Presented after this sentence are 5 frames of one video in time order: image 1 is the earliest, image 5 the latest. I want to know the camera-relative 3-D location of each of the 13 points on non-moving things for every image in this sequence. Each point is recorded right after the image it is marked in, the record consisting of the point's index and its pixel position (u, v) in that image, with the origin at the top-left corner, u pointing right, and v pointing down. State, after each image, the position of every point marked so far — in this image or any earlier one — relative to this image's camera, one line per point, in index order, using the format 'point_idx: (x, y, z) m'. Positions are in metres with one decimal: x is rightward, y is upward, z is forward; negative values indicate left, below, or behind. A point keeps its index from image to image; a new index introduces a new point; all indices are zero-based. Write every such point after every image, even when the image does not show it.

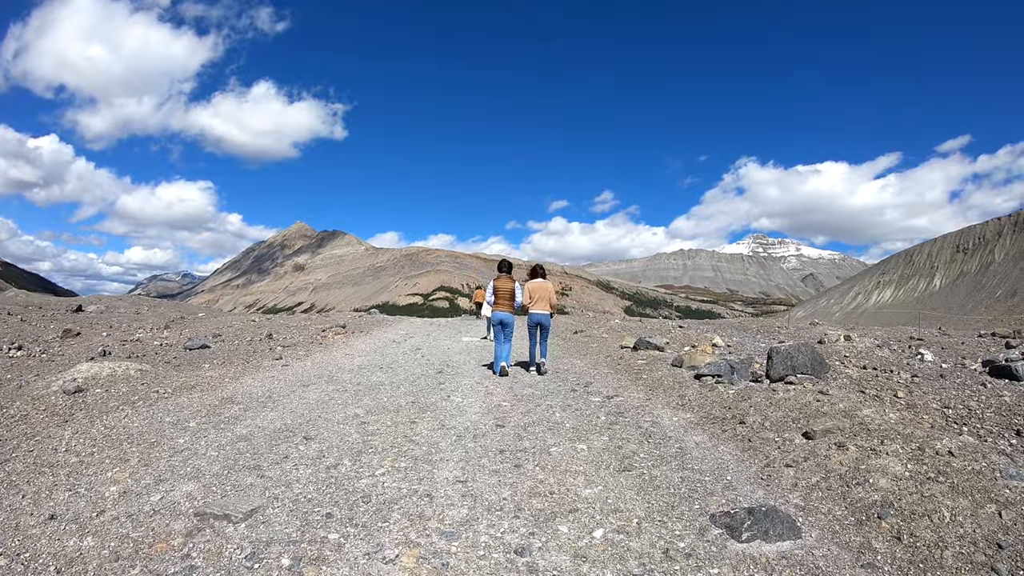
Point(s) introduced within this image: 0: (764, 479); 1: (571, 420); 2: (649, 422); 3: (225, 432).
0: (+2.8, -2.1, +6.3) m
1: (+0.8, -1.8, +7.9) m
2: (+1.9, -1.9, +8.0) m
3: (-4.3, -2.2, +8.6) m
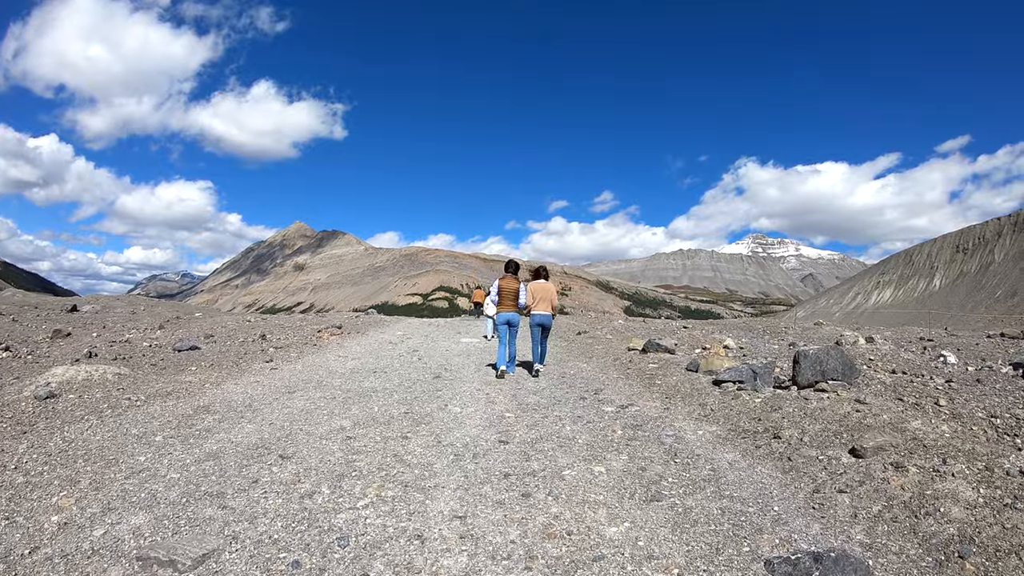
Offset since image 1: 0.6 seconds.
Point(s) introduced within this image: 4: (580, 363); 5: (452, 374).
0: (+2.8, -2.1, +5.4) m
1: (+0.9, -1.8, +7.0) m
2: (+2.0, -1.8, +7.1) m
3: (-4.3, -2.2, +7.7) m
4: (+1.6, -1.8, +14.0) m
5: (-1.3, -1.9, +12.6) m
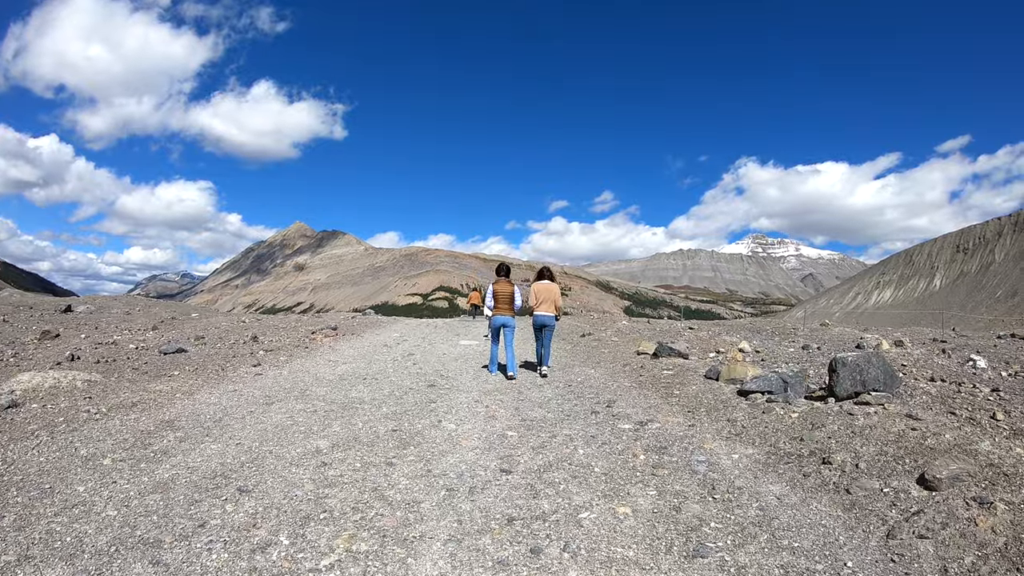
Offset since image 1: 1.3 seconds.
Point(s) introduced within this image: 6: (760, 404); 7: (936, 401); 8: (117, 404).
0: (+2.9, -2.1, +4.3) m
1: (+0.9, -1.8, +5.9) m
2: (+2.0, -1.8, +6.0) m
3: (-4.2, -2.2, +6.6) m
4: (+1.7, -1.8, +12.9) m
5: (-1.3, -1.9, +11.5) m
6: (+3.7, -1.7, +8.7) m
7: (+6.4, -1.7, +8.8) m
8: (-7.4, -2.2, +10.9) m
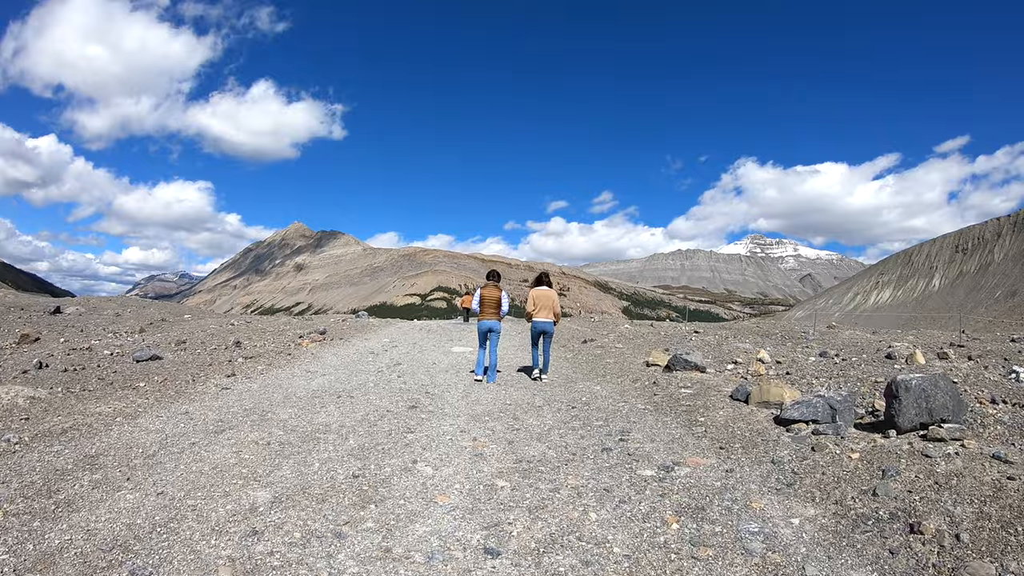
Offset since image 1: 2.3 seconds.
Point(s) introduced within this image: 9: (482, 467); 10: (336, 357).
0: (+2.8, -2.2, +2.8) m
1: (+0.8, -1.9, +4.4) m
2: (+1.9, -1.9, +4.5) m
3: (-4.3, -2.3, +5.1) m
4: (+1.6, -1.9, +11.4) m
5: (-1.4, -2.0, +10.0) m
6: (+3.6, -1.8, +7.1) m
7: (+6.3, -1.8, +7.3) m
8: (-7.5, -2.3, +9.4) m
9: (-0.3, -1.9, +6.2) m
10: (-5.7, -2.2, +18.8) m
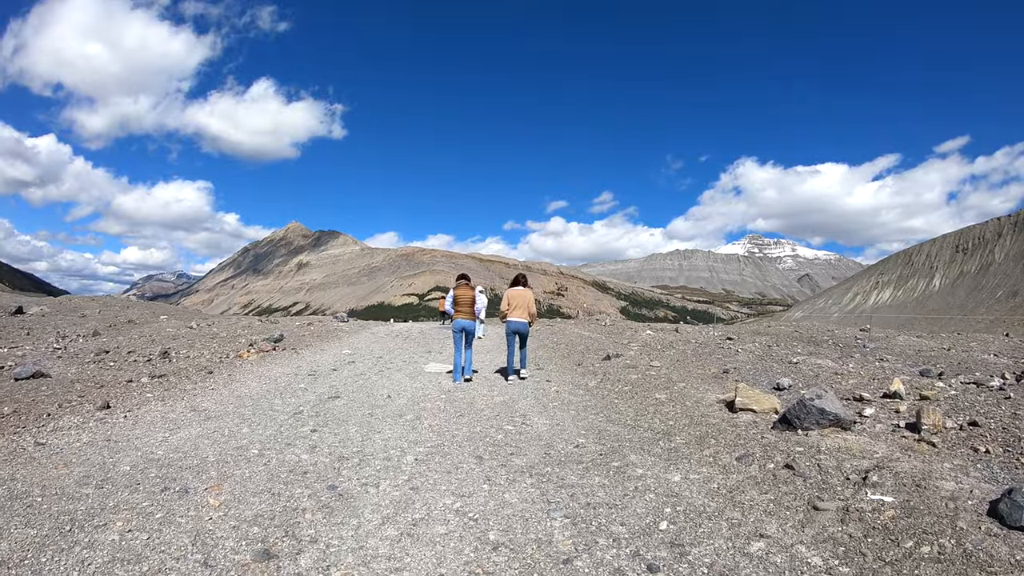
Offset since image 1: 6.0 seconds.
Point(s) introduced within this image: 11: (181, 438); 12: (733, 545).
0: (+2.7, -2.0, -2.7) m
1: (+0.8, -1.8, -1.1) m
2: (+1.9, -1.8, -1.0) m
3: (-4.4, -2.1, -0.4) m
4: (+1.5, -1.8, +5.9) m
5: (-1.4, -1.9, +4.5) m
6: (+3.6, -1.7, +1.7) m
7: (+6.3, -1.7, +1.8) m
8: (-7.6, -2.1, +3.9) m
9: (-0.4, -1.8, +0.7) m
10: (-5.8, -2.1, +13.3) m
11: (-4.5, -2.1, +8.1) m
12: (+1.7, -1.8, +3.9) m
